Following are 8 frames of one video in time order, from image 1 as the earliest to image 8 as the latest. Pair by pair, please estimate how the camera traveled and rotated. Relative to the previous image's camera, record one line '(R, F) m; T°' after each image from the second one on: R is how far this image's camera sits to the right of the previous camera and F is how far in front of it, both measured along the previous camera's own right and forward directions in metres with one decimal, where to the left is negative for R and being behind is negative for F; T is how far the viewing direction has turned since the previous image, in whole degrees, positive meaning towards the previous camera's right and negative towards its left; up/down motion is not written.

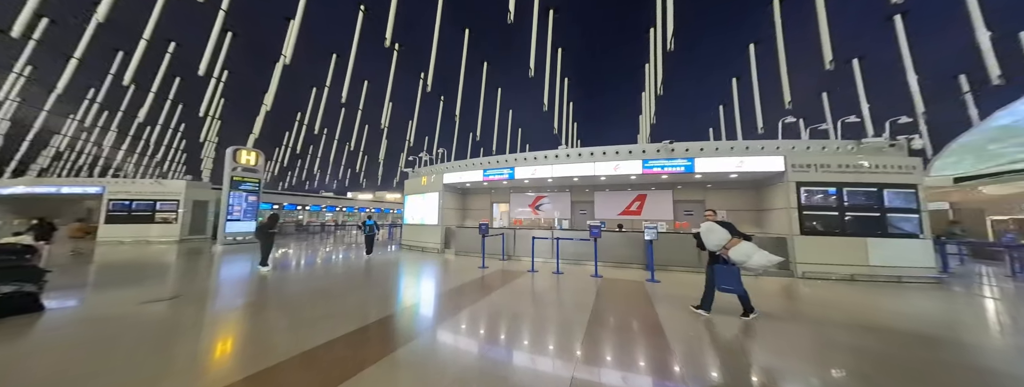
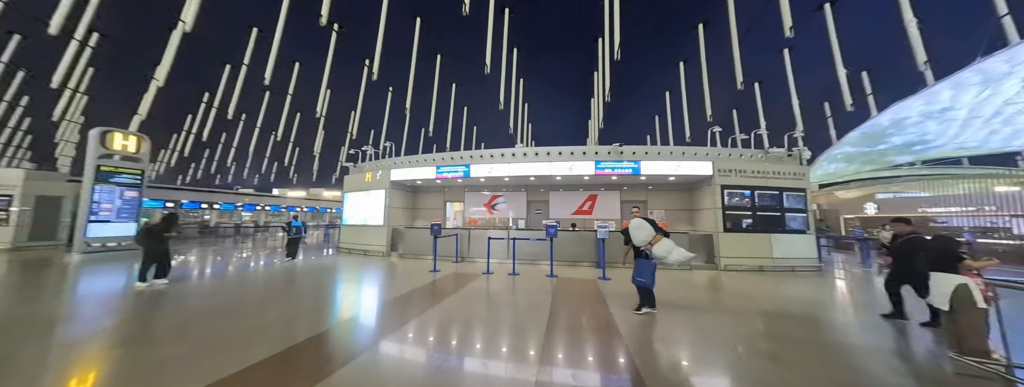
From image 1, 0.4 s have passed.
(0.0, +0.2) m; +10°
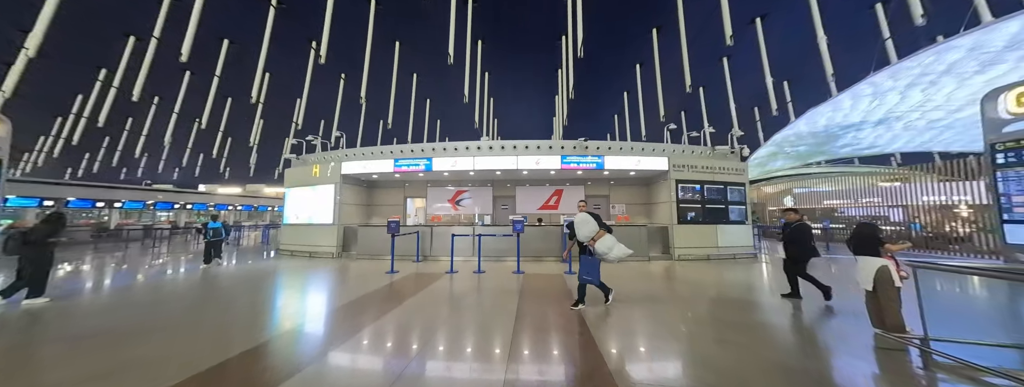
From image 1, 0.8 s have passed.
(0.0, +0.2) m; +8°
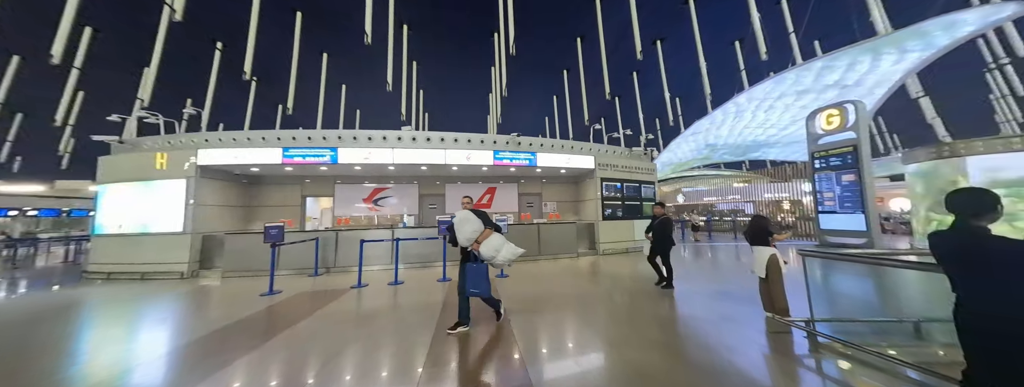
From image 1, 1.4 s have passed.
(+0.1, +0.3) m; +14°
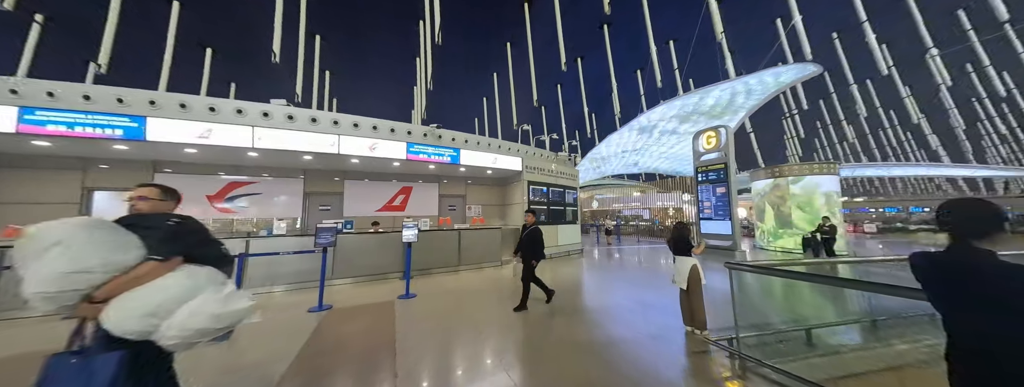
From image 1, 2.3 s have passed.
(+0.2, +0.5) m; +16°
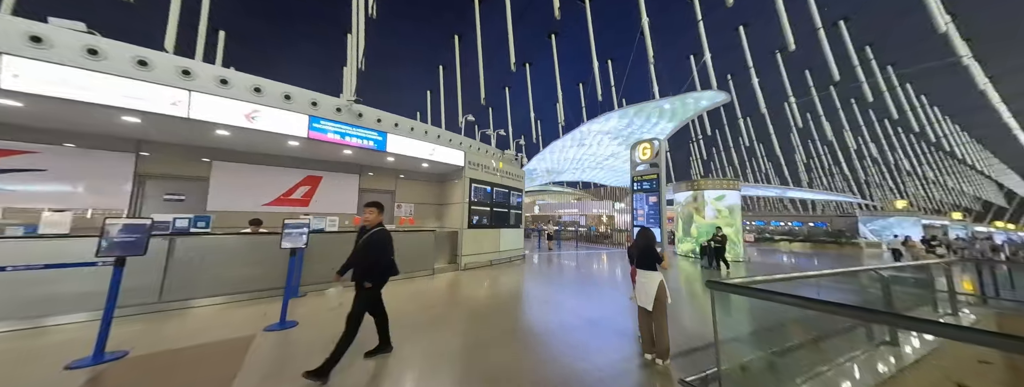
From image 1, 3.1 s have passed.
(+0.1, +0.5) m; +12°
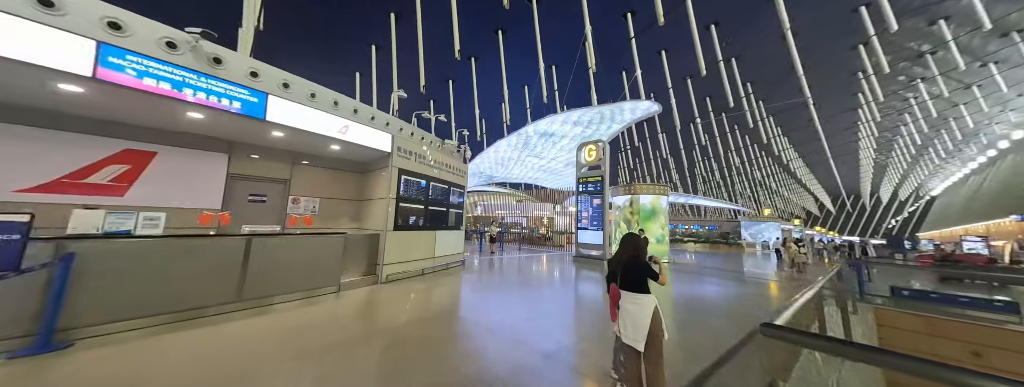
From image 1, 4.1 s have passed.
(0.0, +0.6) m; +13°
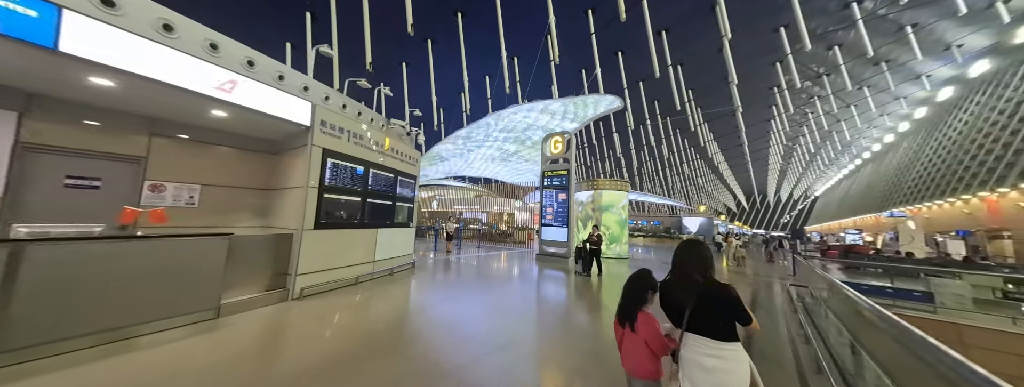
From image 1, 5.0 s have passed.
(0.0, +0.5) m; +9°
